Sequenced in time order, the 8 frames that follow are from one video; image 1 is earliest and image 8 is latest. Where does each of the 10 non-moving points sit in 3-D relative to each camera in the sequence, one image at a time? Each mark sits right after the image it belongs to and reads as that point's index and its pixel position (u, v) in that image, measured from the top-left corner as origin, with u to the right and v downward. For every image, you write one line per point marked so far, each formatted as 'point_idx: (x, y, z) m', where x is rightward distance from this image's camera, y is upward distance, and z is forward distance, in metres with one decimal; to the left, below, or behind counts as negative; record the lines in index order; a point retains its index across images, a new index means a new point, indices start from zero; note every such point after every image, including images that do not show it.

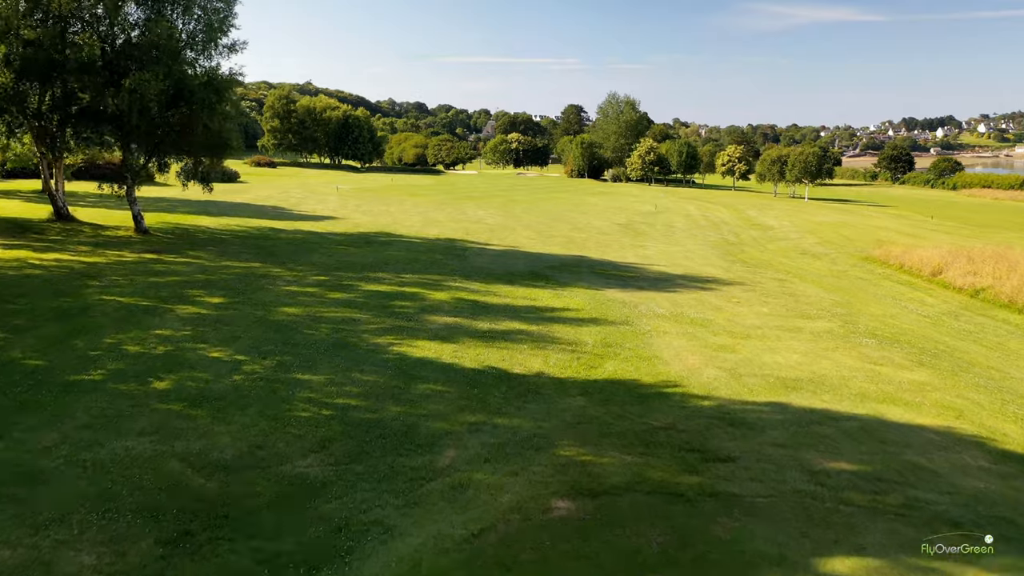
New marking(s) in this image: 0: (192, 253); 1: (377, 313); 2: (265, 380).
0: (-8.1, +0.9, +18.4) m
1: (-2.4, -0.4, +12.7) m
2: (-2.9, -1.1, +8.6) m
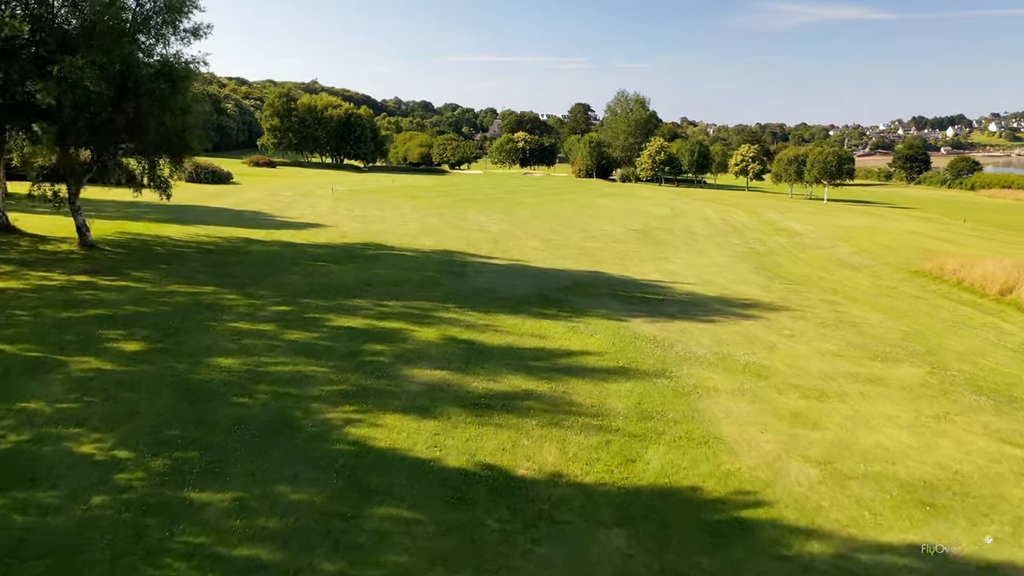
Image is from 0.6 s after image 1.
0: (-8.0, +0.3, +15.5) m
1: (-2.3, -1.0, +9.8) m
2: (-2.9, -1.7, +5.6) m
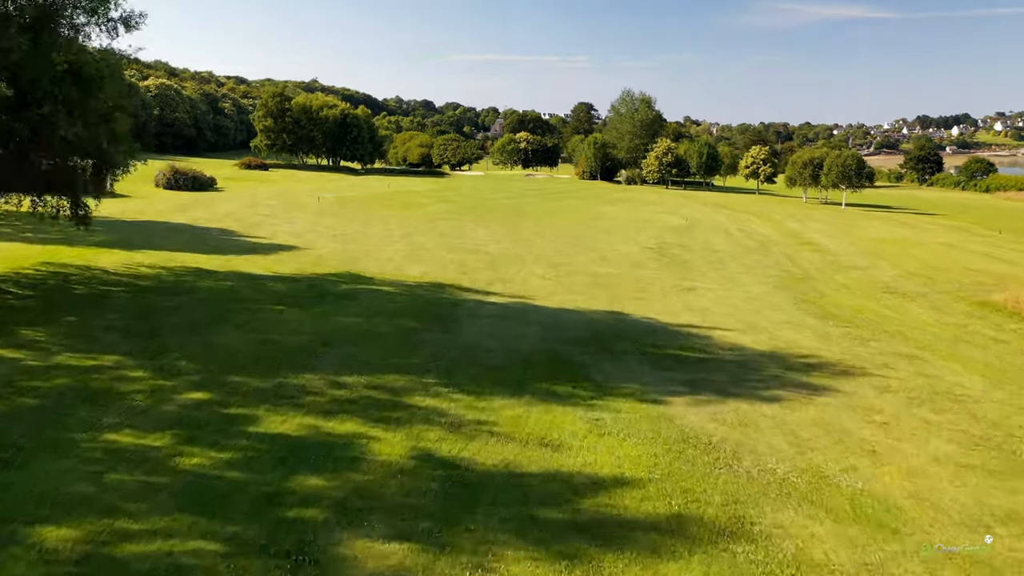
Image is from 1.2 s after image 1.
0: (-8.0, -0.7, +12.0) m
1: (-2.3, -2.1, +6.2) m
2: (-2.9, -2.8, +2.1) m
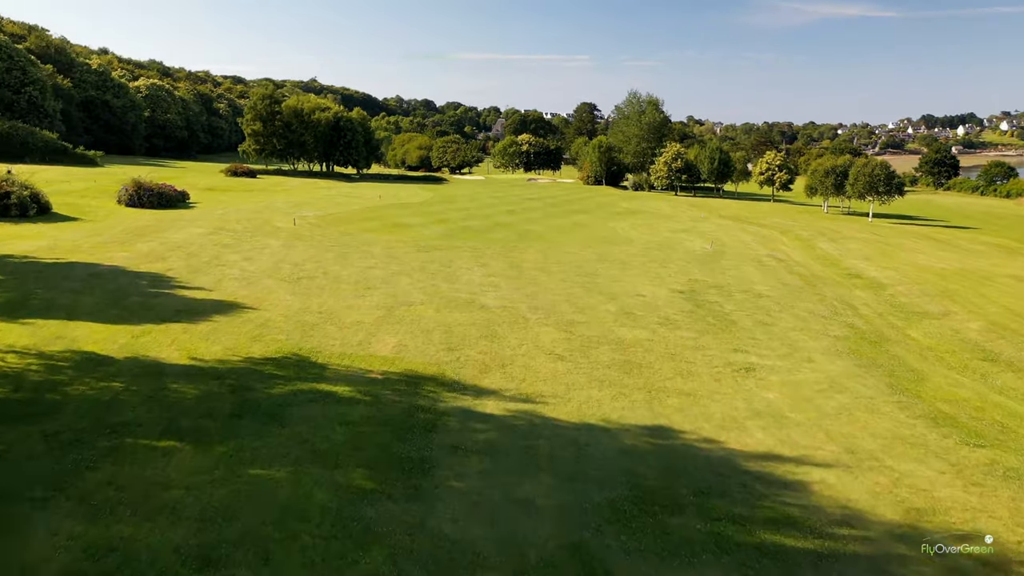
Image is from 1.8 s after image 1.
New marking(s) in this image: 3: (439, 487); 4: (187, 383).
0: (-8.0, -2.5, +7.0) m
1: (-2.3, -3.9, +1.2) m
2: (-2.9, -4.6, -2.9) m
3: (-1.0, -2.6, +9.6) m
4: (-5.8, -1.7, +12.9) m
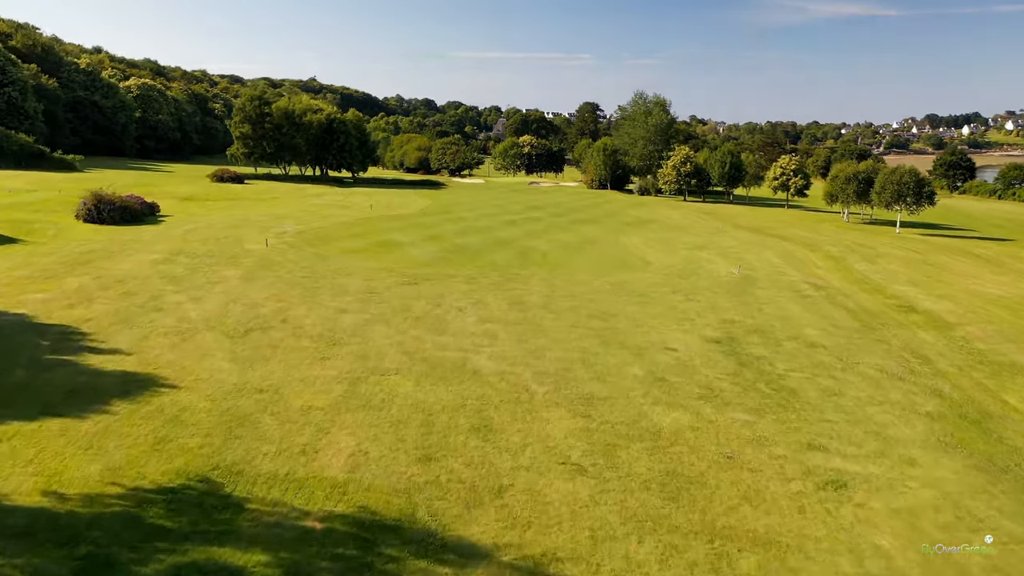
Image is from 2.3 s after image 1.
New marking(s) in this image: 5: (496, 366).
0: (-8.0, -3.9, +2.5) m
1: (-2.3, -5.3, -3.2) m
2: (-2.9, -6.0, -7.4) m
3: (-1.0, -4.0, +5.1) m
4: (-5.8, -3.1, +8.4) m
5: (-0.4, -1.8, +17.0) m
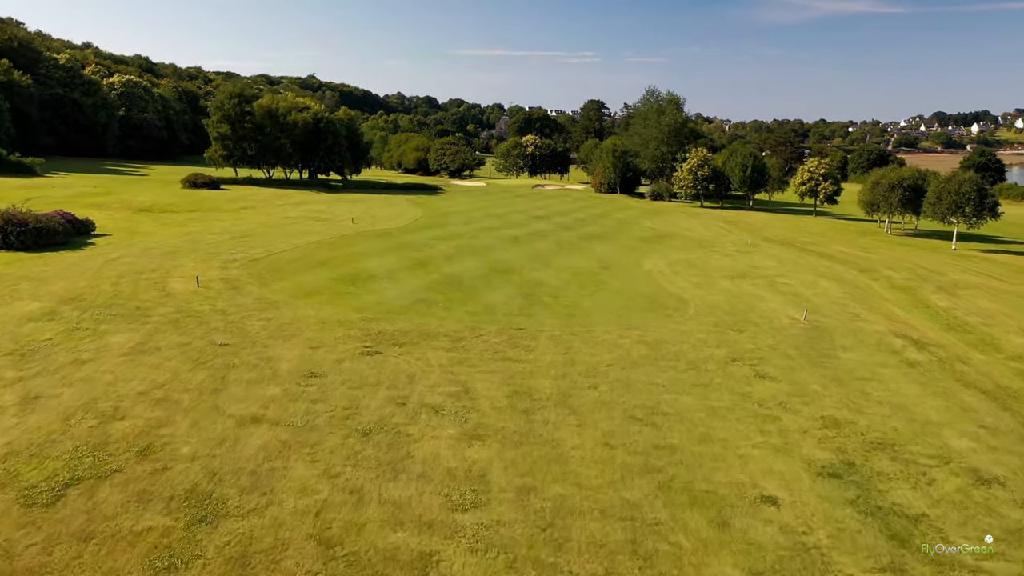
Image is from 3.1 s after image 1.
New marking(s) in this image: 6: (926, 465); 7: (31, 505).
0: (-8.0, -5.9, -4.9) m
1: (-2.4, -7.3, -10.7) m
2: (-3.1, -8.0, -14.9) m
3: (-1.1, -5.9, -2.4) m
4: (-5.8, -5.0, +0.9) m
5: (-0.4, -3.7, +9.5) m
6: (+8.0, -3.4, +13.8) m
7: (-6.9, -3.1, +10.3) m
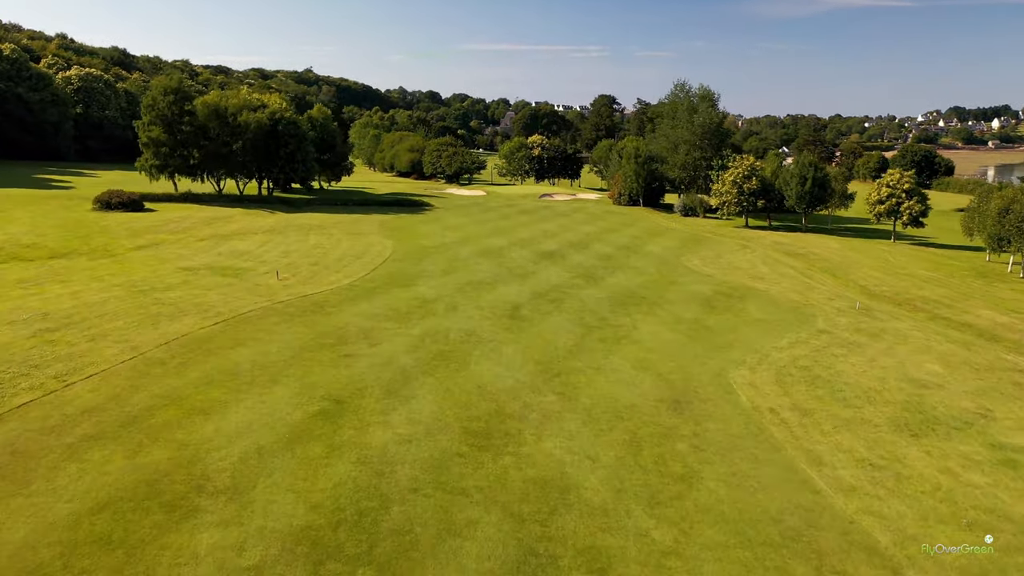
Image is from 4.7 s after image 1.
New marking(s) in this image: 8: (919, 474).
0: (-8.6, -10.5, -21.3) m
1: (-3.0, -11.9, -27.2) m
2: (-3.7, -12.7, -31.3) m
3: (-1.6, -10.5, -18.9) m
4: (-6.3, -9.5, -15.5) m
5: (-0.8, -8.2, -7.0) m
6: (+7.6, -7.9, -2.7) m
7: (-7.2, -7.6, -6.1) m
8: (+9.4, -4.2, +16.6) m
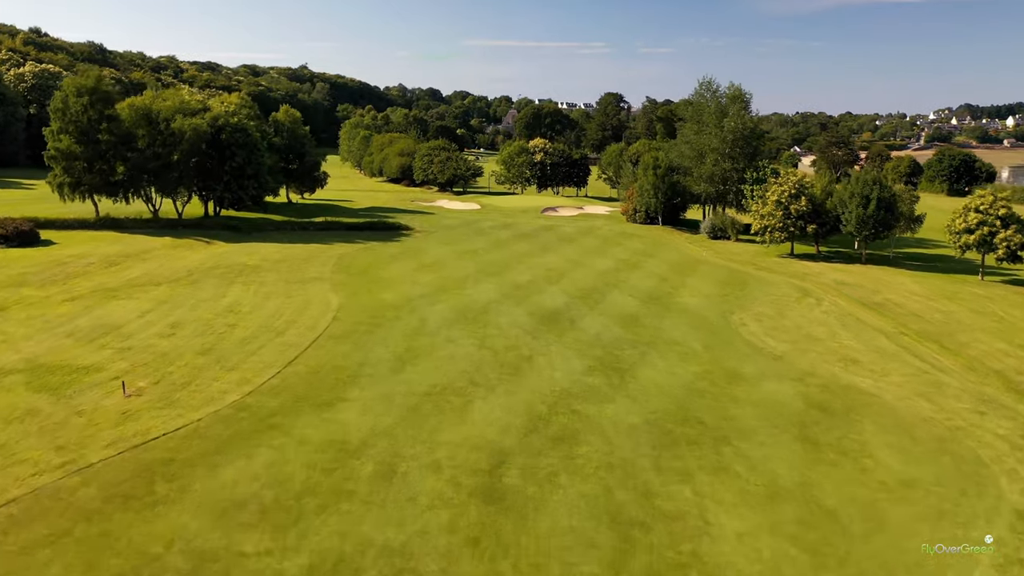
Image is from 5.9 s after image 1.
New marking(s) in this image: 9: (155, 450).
0: (-9.4, -14.5, -34.4) m
1: (-3.8, -15.9, -40.2) m
2: (-4.5, -16.7, -44.4) m
3: (-2.4, -14.5, -31.9) m
4: (-7.1, -13.5, -28.5) m
5: (-1.5, -12.1, -20.1) m
6: (+6.9, -11.8, -15.9) m
7: (-8.0, -11.5, -19.2) m
8: (+8.8, -8.0, +3.4) m
9: (-9.1, -4.1, +18.3) m
